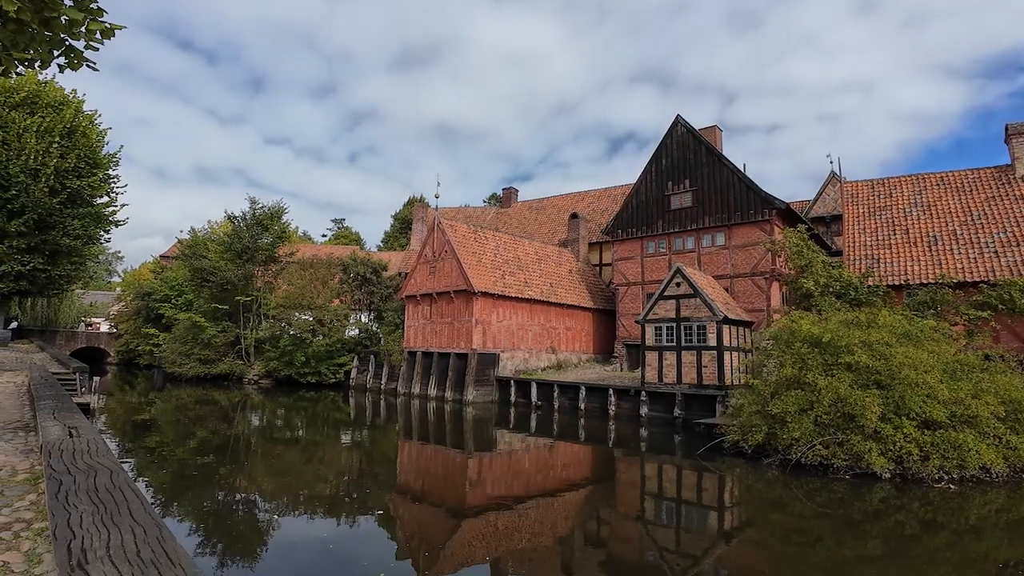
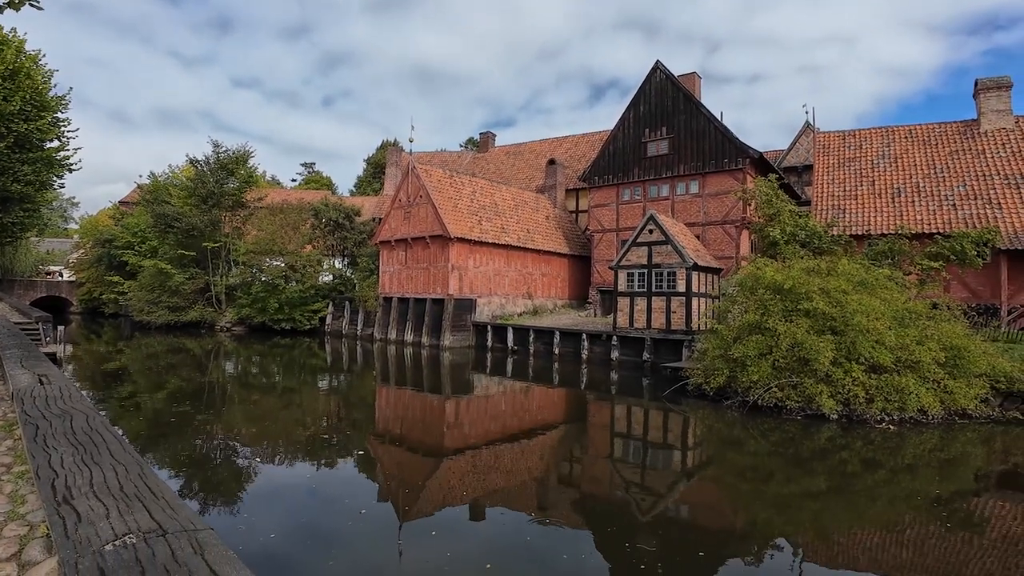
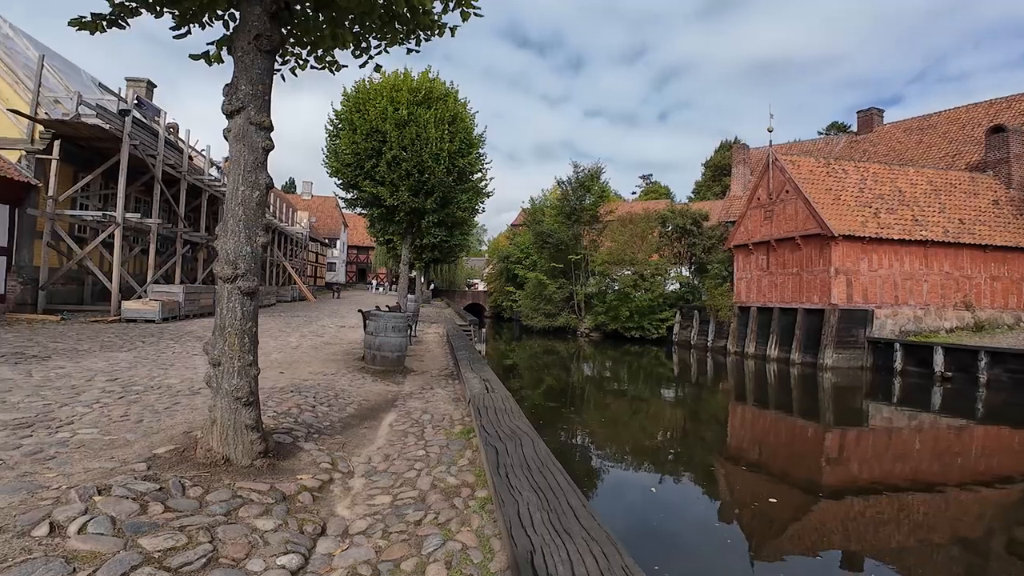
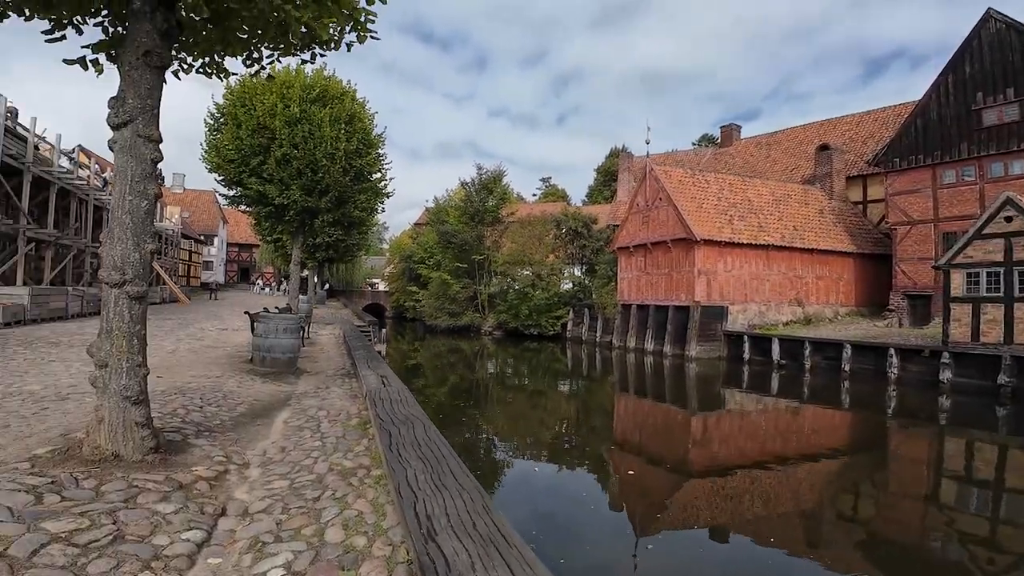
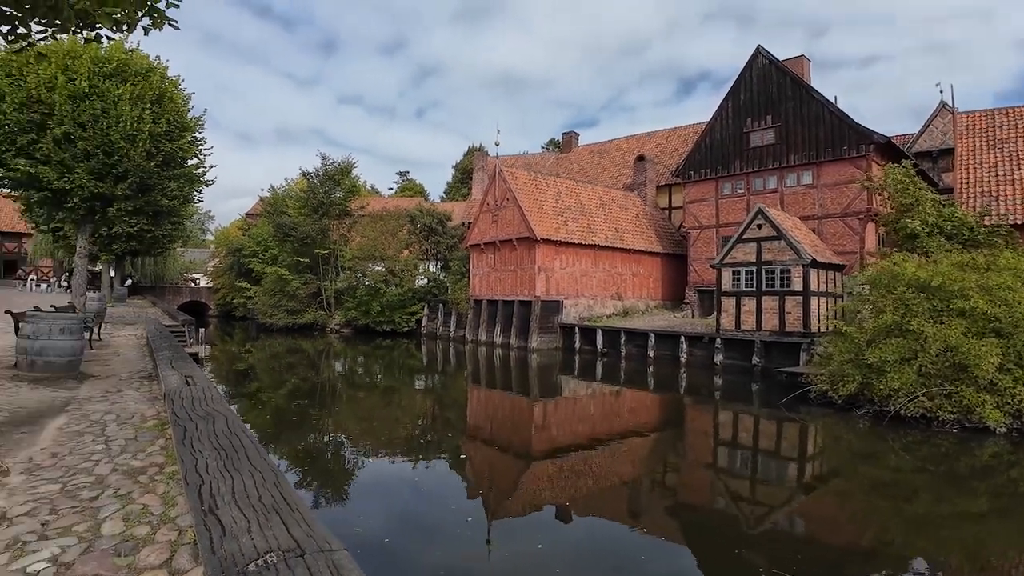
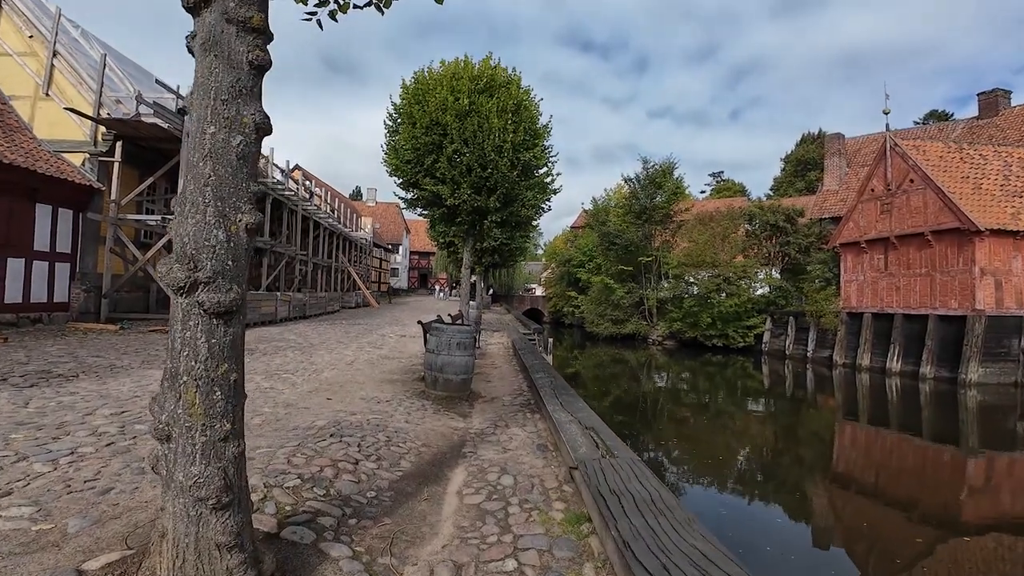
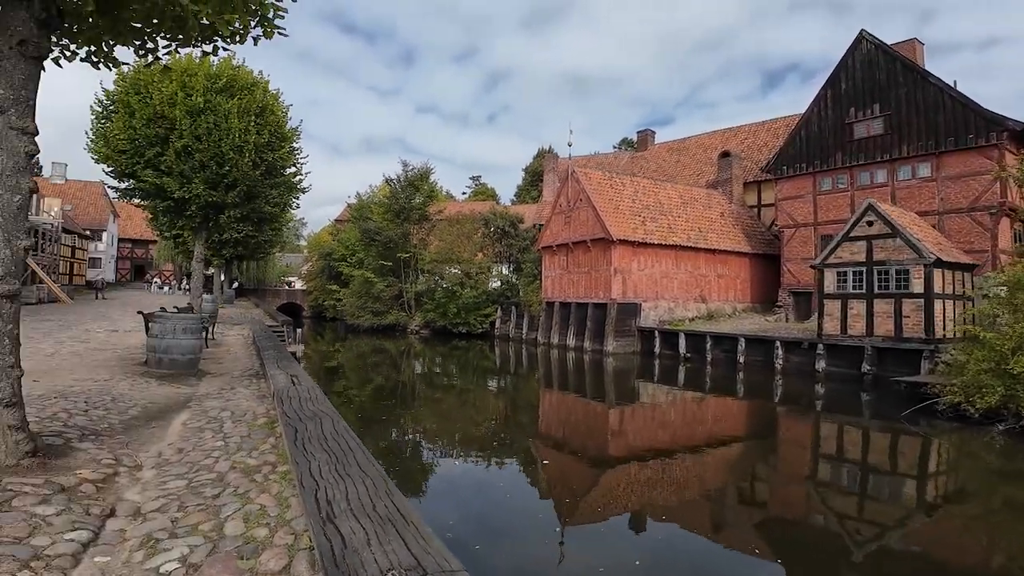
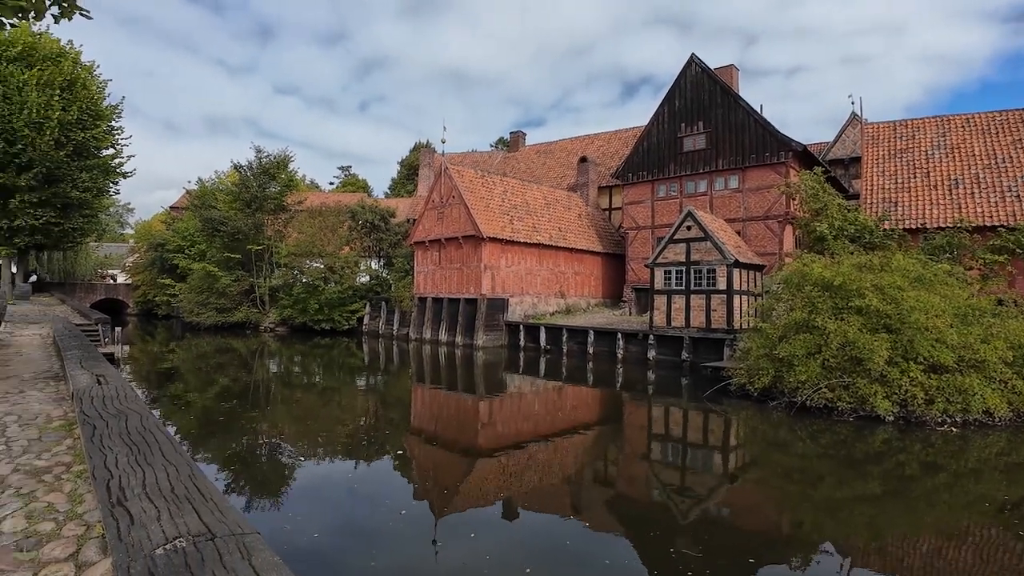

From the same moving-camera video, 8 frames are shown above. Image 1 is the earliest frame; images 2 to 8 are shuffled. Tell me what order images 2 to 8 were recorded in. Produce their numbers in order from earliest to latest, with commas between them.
2, 8, 5, 7, 4, 3, 6
